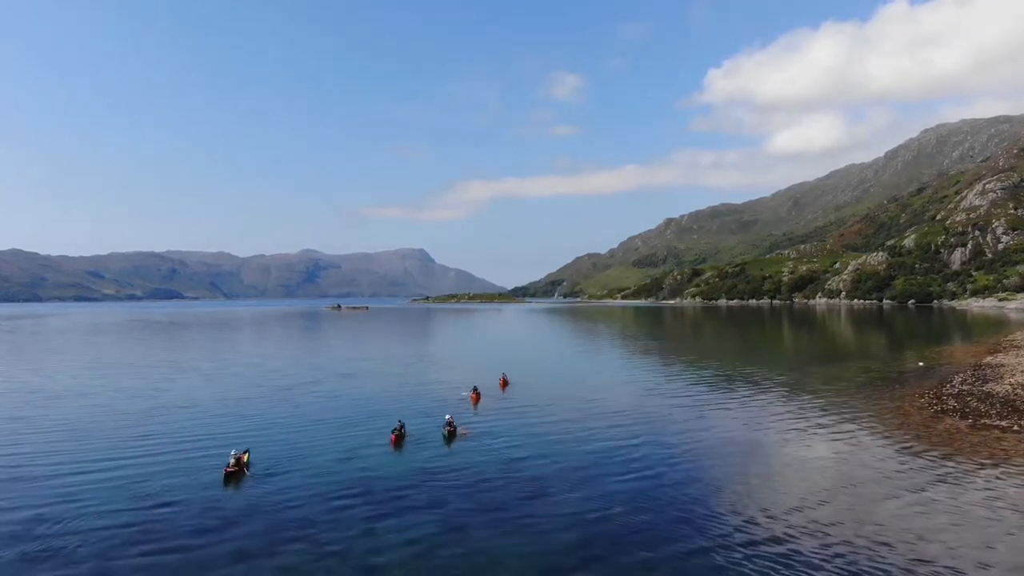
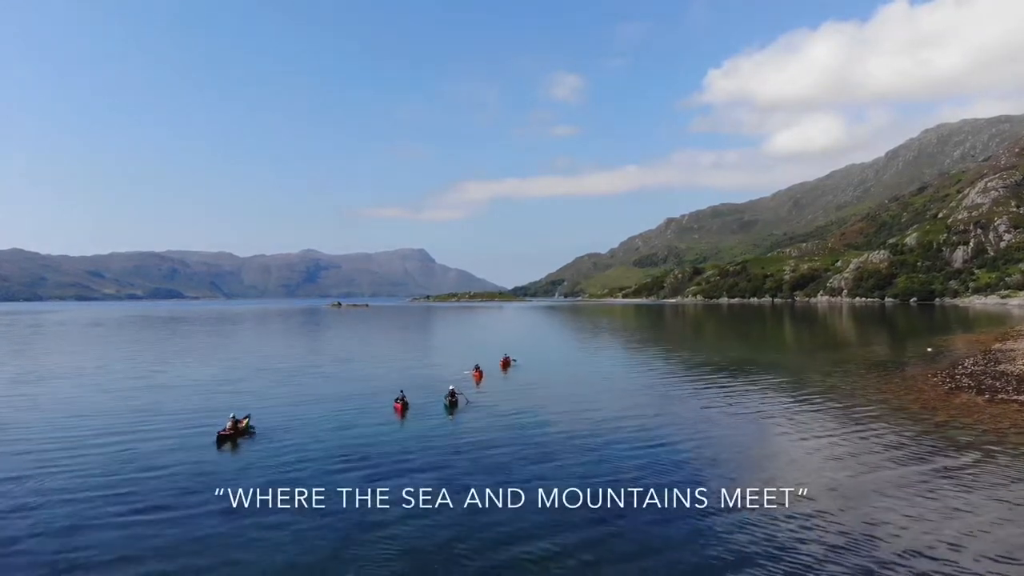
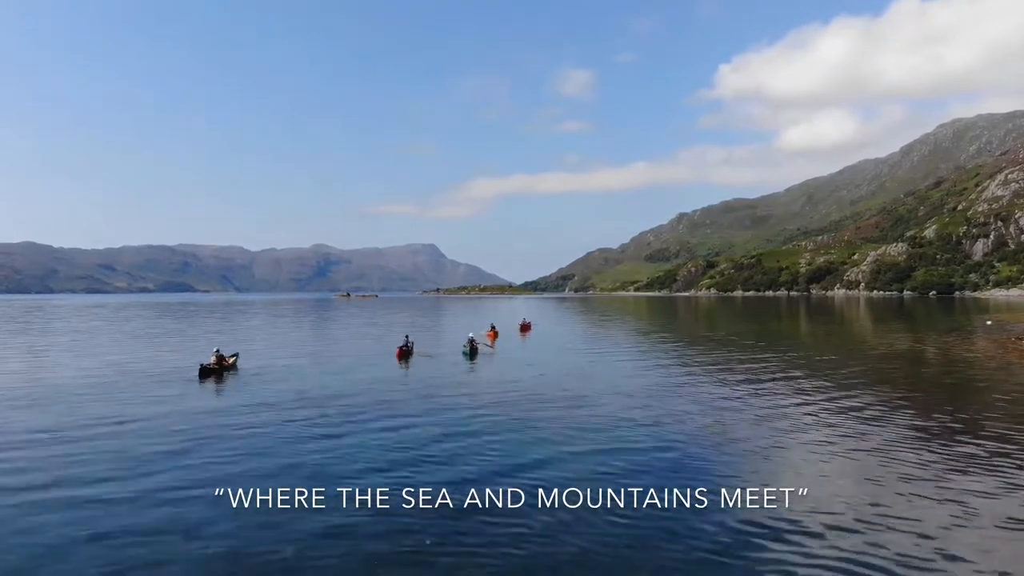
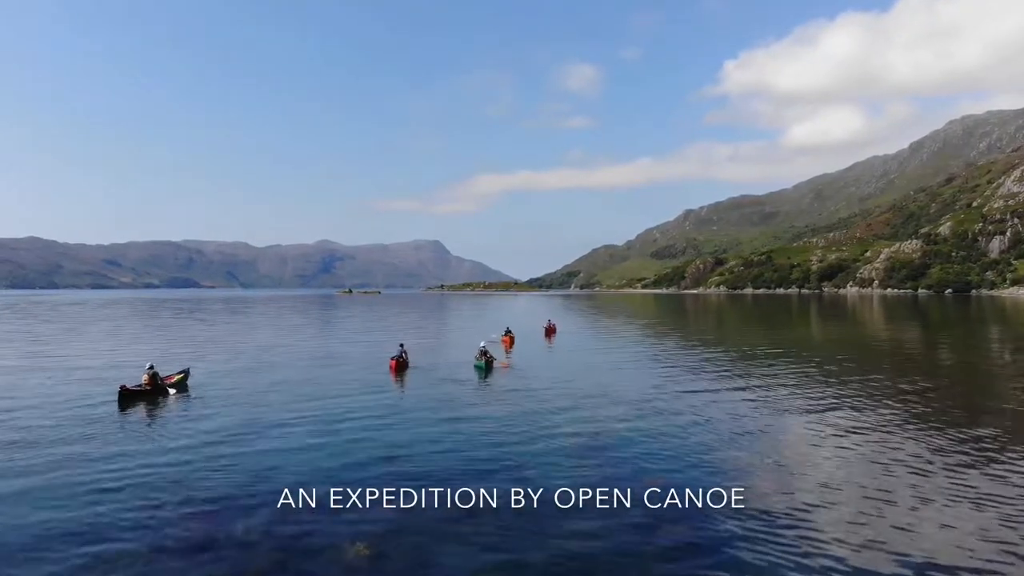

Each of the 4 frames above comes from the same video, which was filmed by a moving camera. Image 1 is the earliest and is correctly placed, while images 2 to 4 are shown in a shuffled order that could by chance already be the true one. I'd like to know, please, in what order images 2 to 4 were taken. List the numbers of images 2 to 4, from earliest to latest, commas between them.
2, 3, 4
